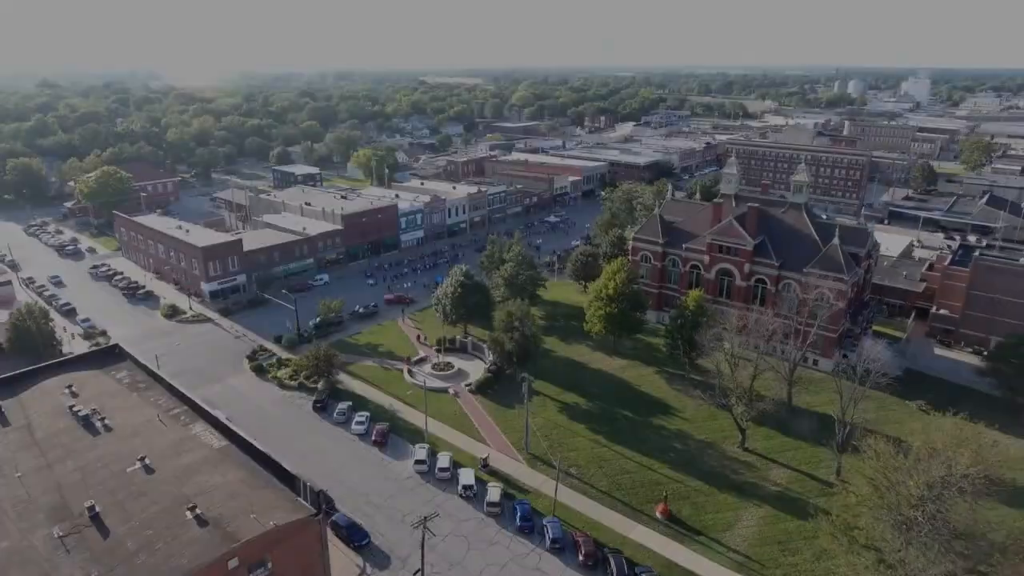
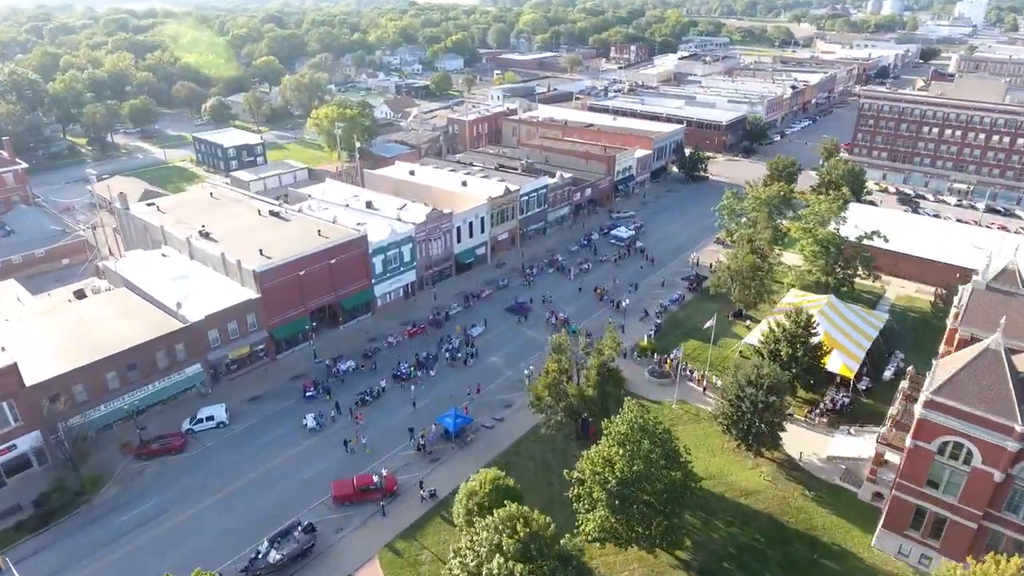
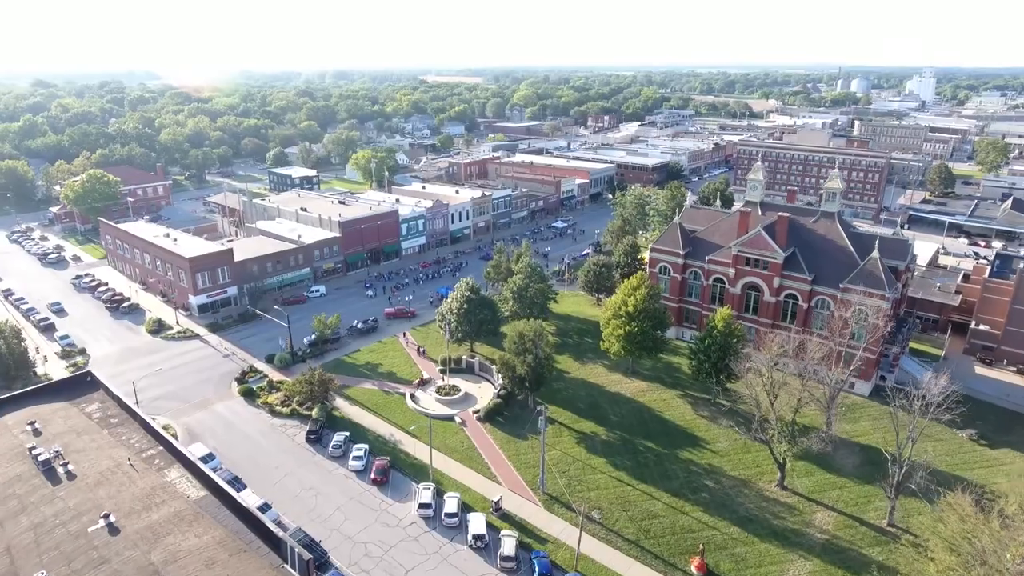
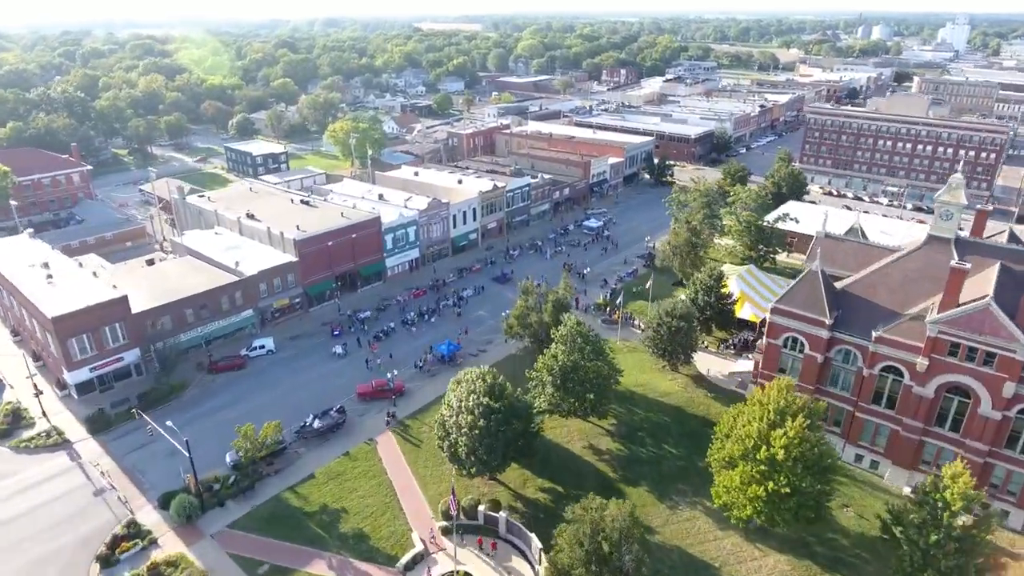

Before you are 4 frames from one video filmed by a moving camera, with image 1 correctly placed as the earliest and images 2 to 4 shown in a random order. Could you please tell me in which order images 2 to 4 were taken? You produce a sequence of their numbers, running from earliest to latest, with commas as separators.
3, 4, 2
